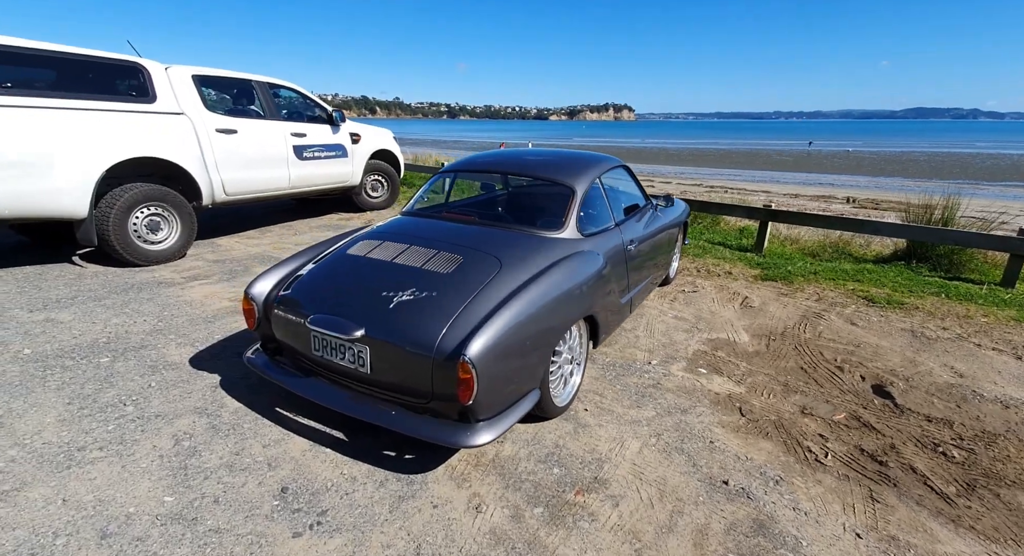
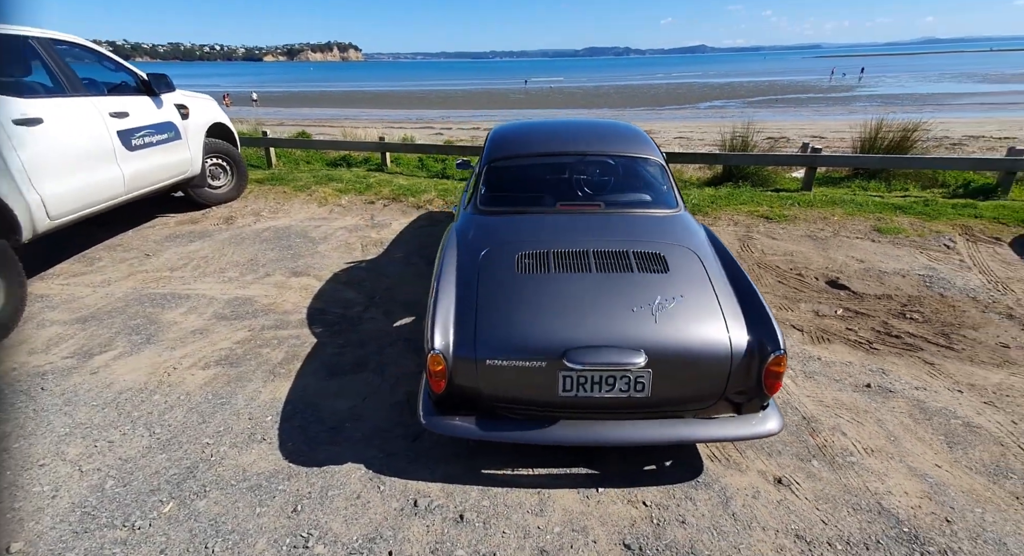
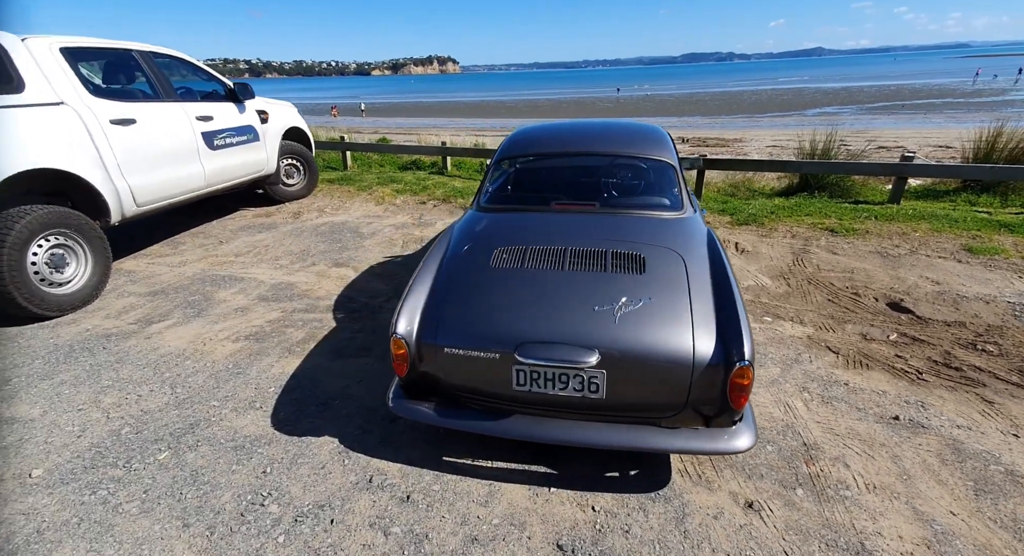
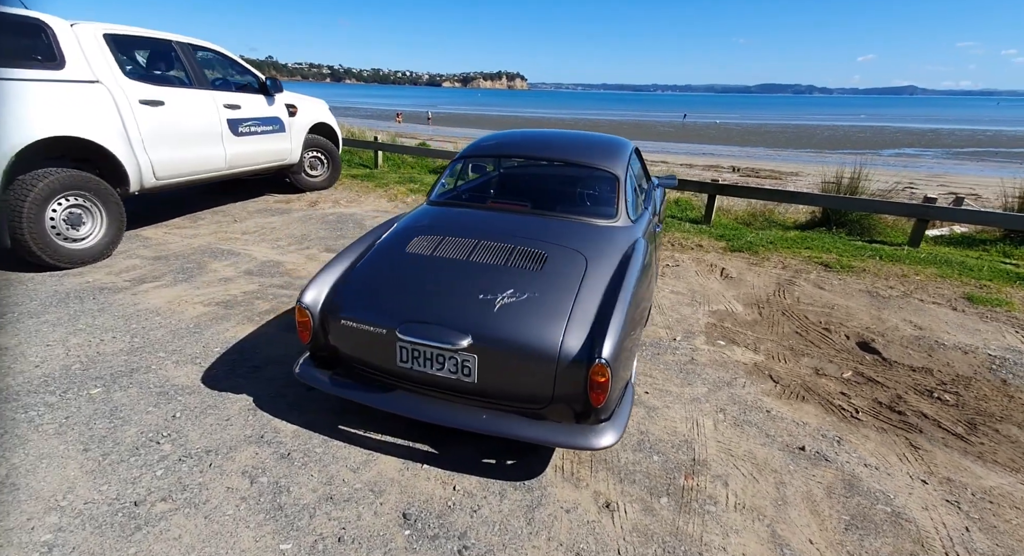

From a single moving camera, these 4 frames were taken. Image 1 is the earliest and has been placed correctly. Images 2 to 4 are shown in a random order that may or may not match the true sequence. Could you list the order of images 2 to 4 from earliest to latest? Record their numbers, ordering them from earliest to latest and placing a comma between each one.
4, 3, 2
